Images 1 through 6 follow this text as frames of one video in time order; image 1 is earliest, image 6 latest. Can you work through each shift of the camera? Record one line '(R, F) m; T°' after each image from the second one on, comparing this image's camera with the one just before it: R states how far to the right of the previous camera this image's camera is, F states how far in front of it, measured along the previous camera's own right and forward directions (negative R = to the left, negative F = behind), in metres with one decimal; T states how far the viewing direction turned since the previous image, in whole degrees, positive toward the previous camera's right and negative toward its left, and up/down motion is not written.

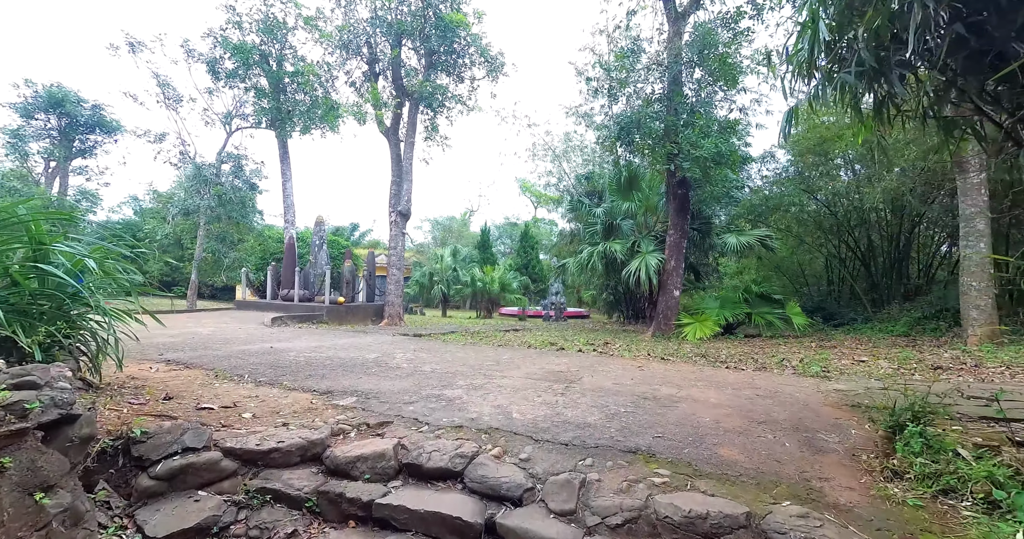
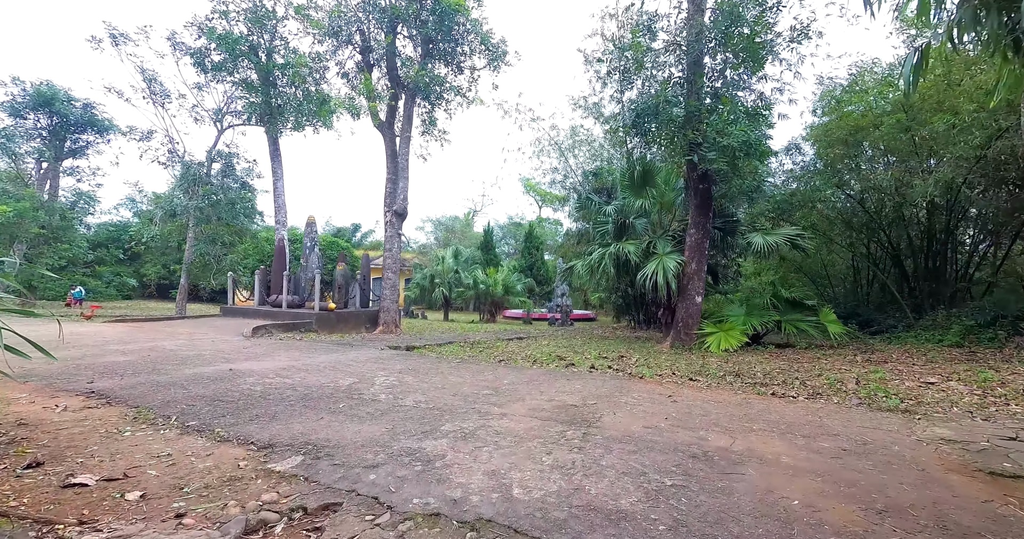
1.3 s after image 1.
(0.0, +0.9) m; 0°
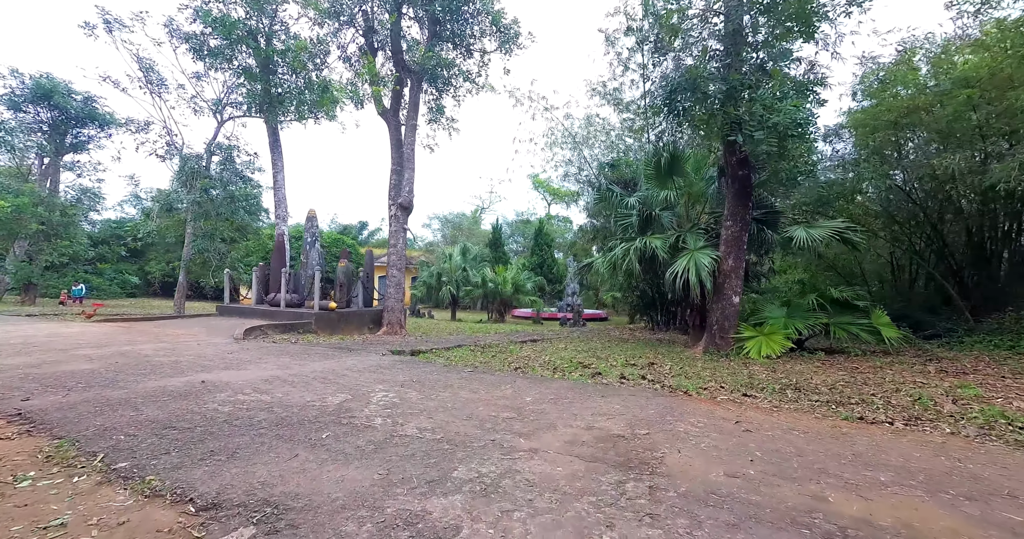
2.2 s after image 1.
(-0.1, +0.8) m; -1°
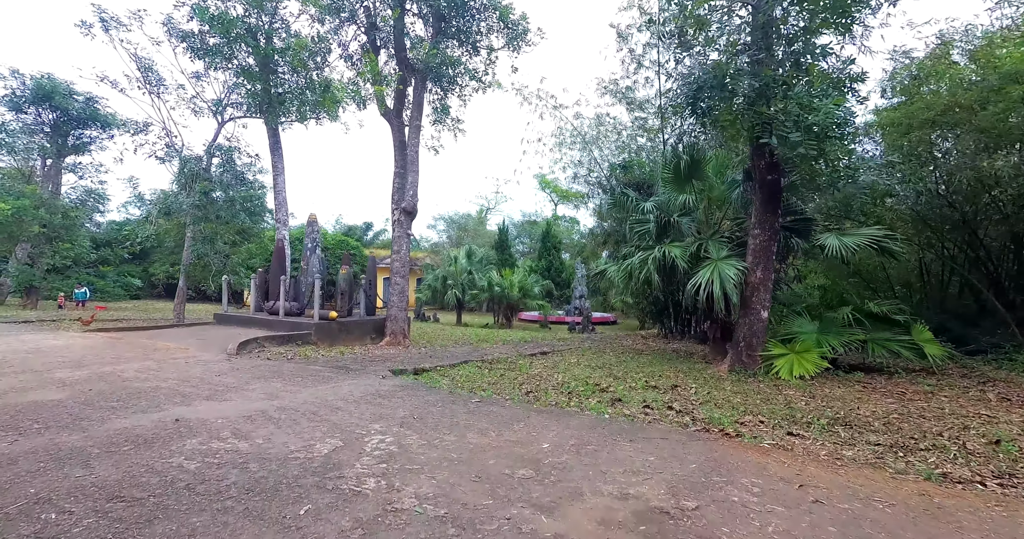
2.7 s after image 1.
(-0.1, +0.5) m; -1°
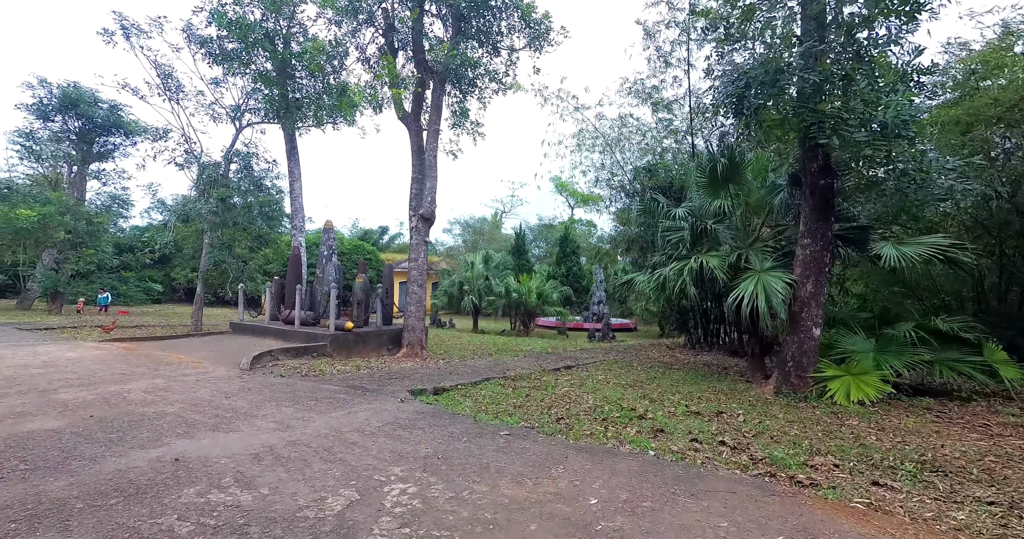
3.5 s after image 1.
(-0.1, +0.4) m; -2°
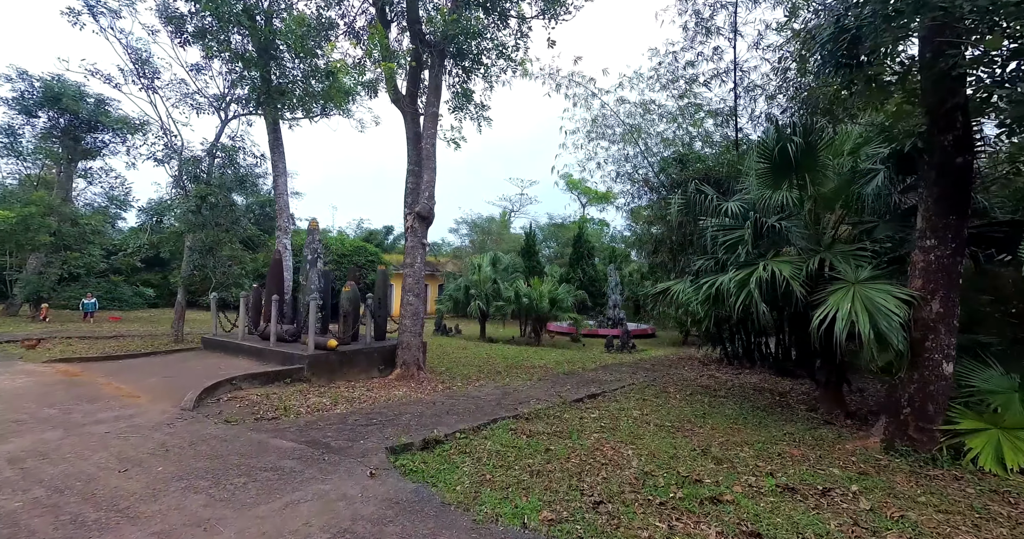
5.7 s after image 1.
(-0.1, +1.6) m; -1°
